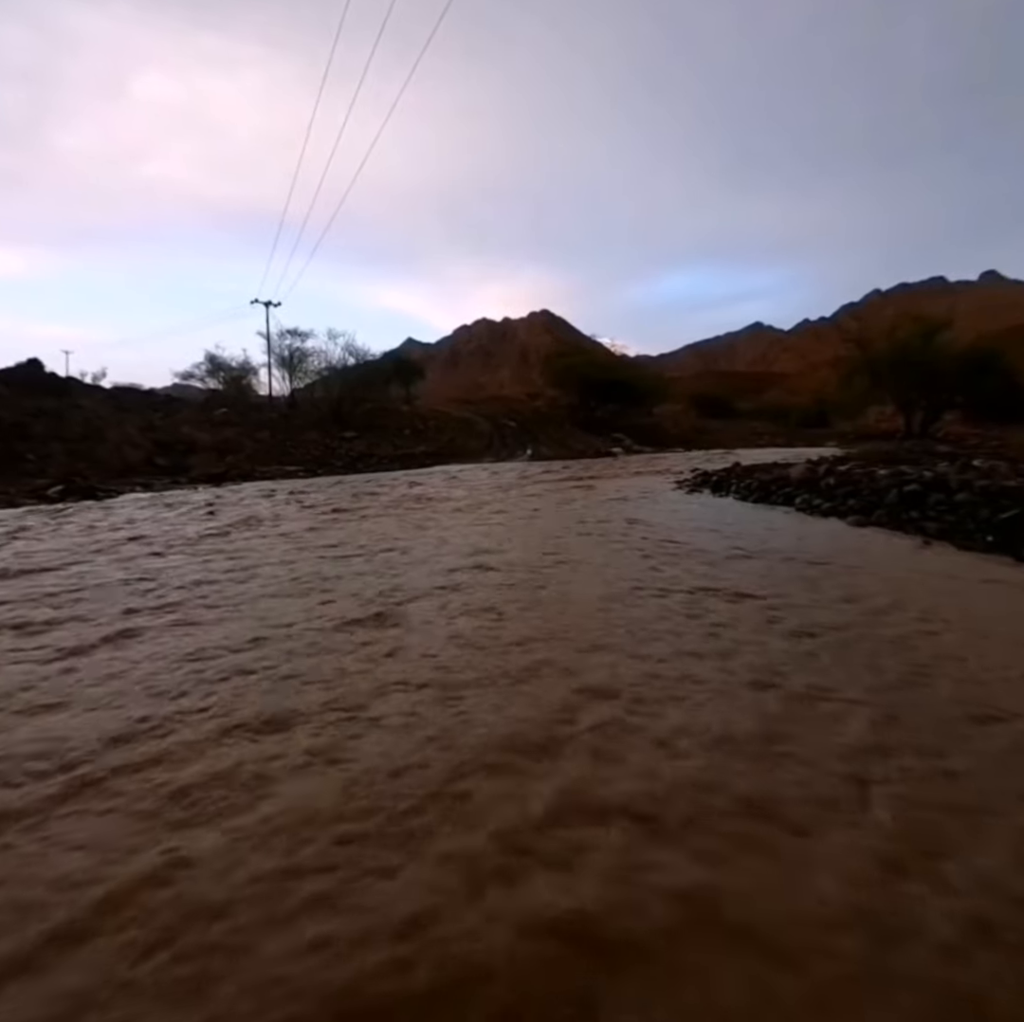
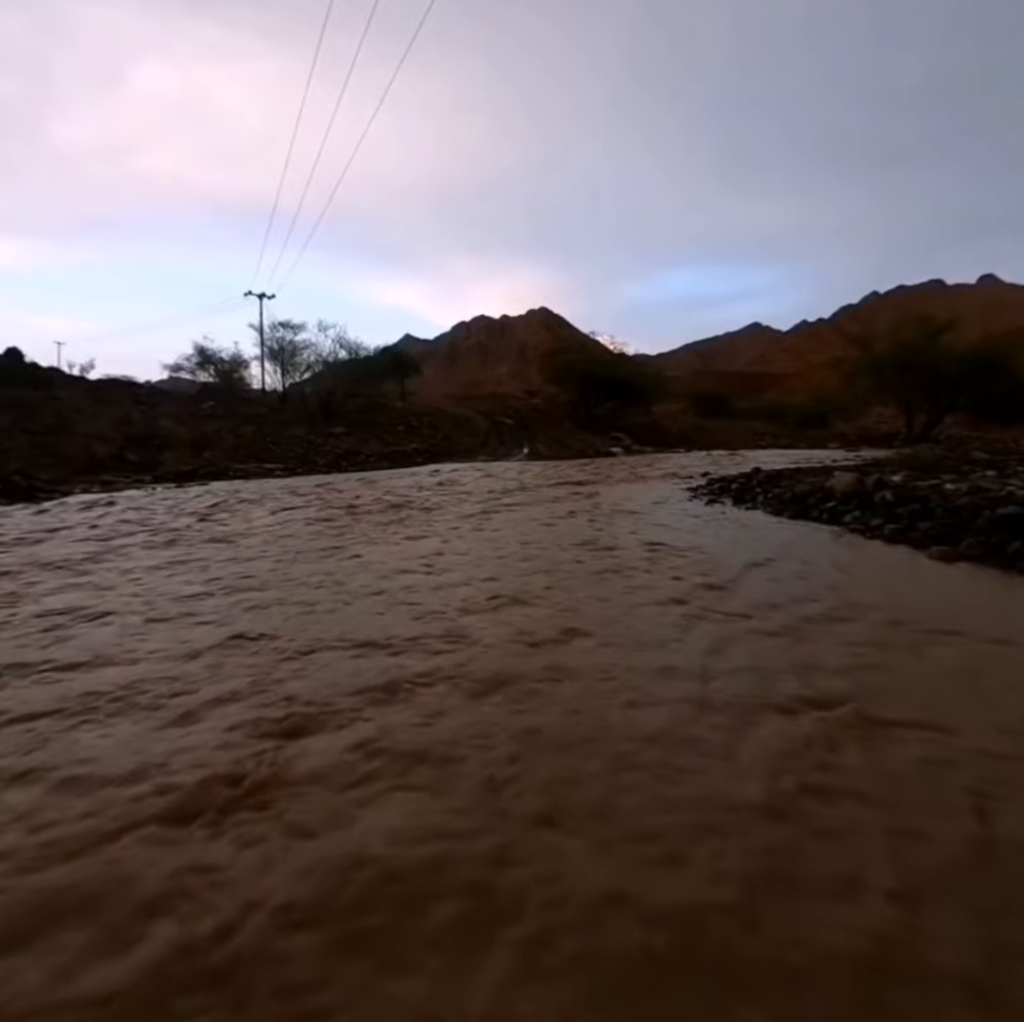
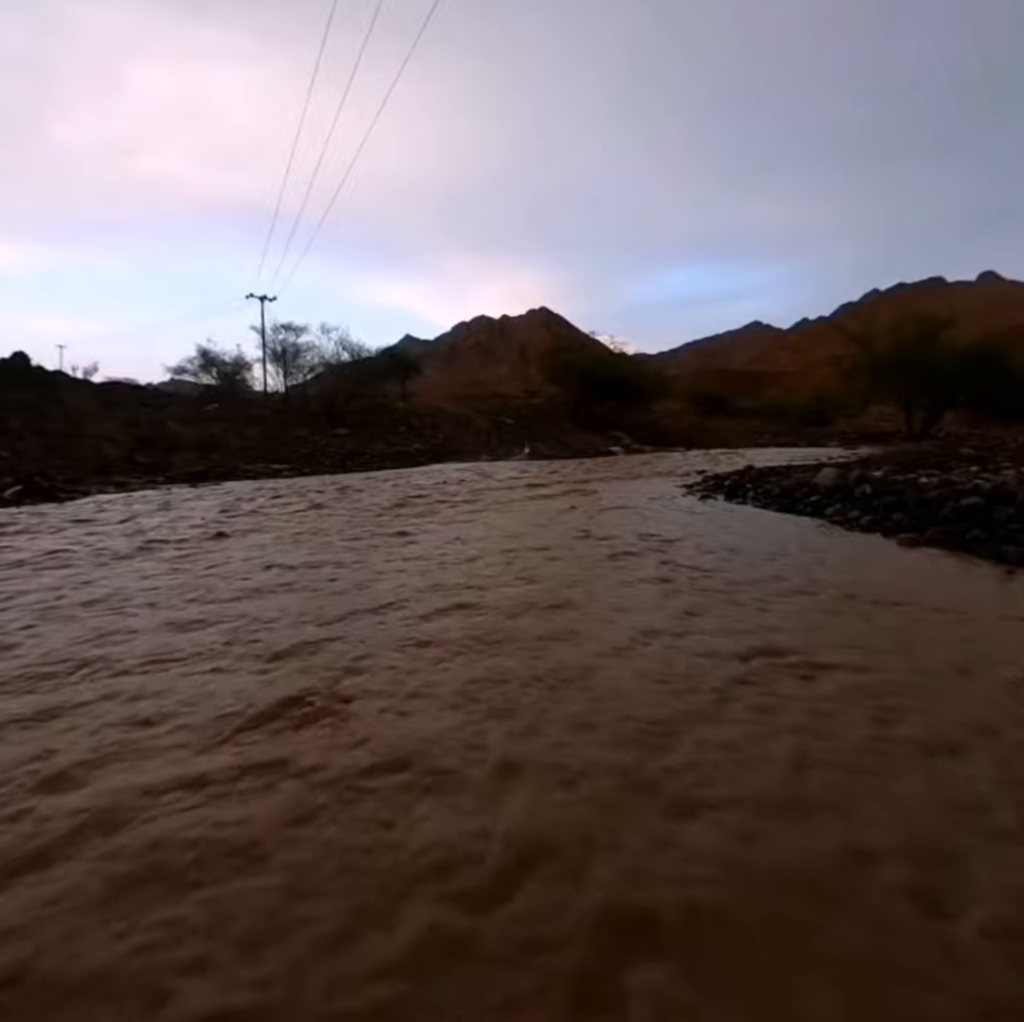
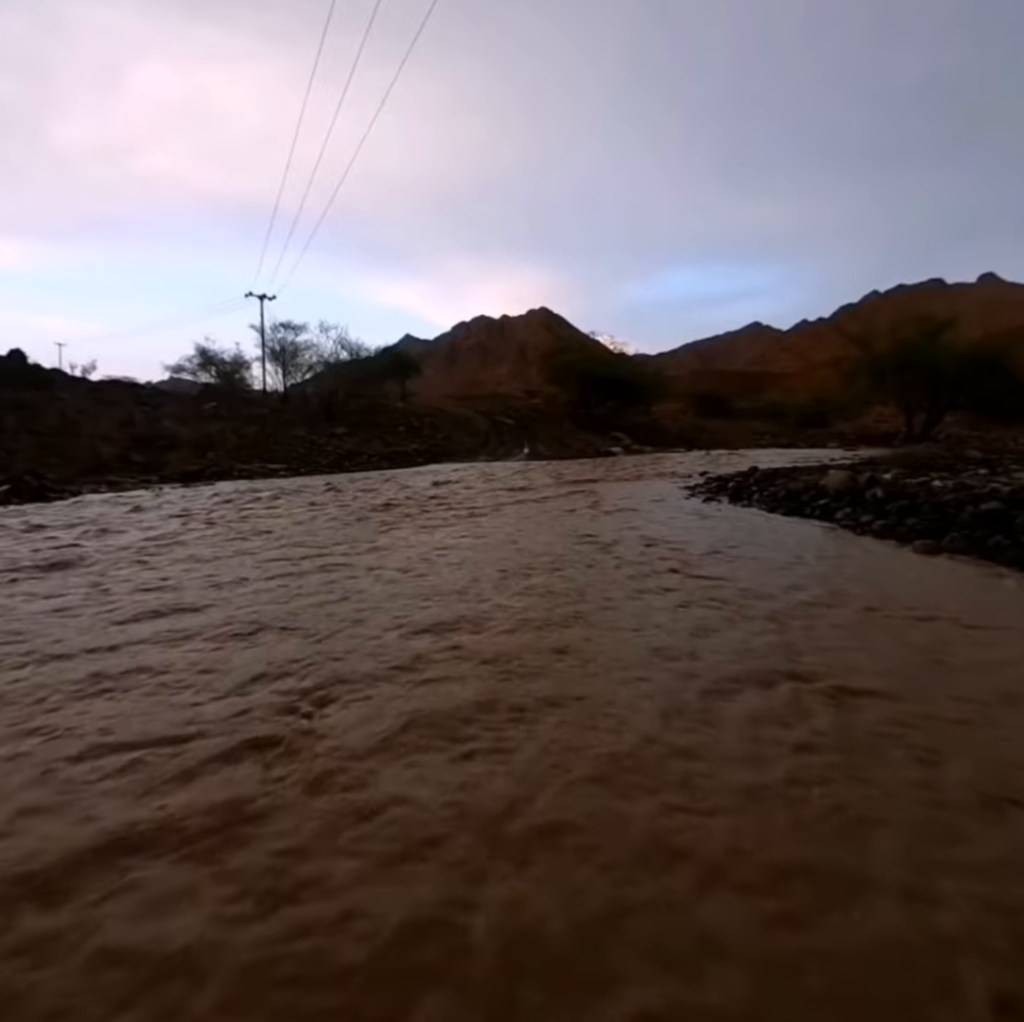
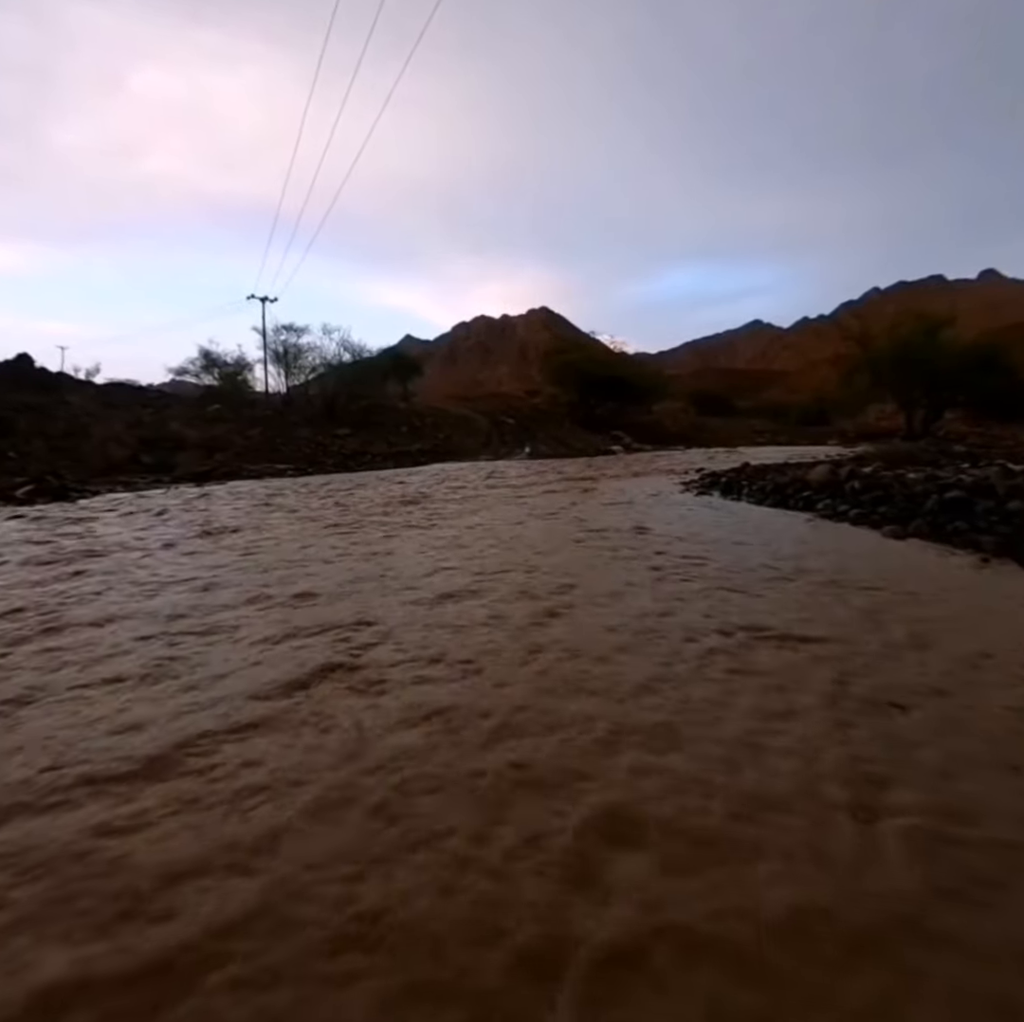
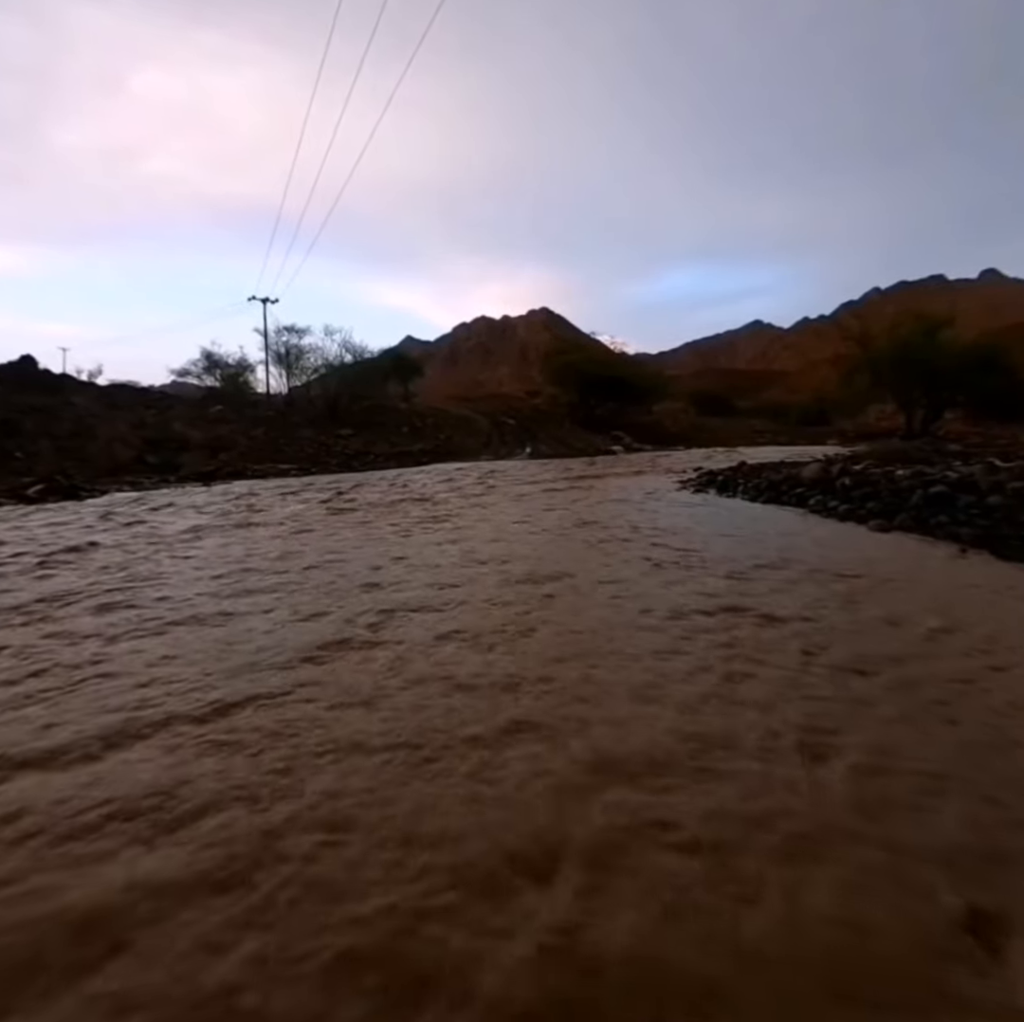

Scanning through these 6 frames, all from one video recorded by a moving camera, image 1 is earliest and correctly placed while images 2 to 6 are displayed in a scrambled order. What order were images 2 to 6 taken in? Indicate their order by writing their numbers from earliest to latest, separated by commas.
6, 5, 3, 4, 2
